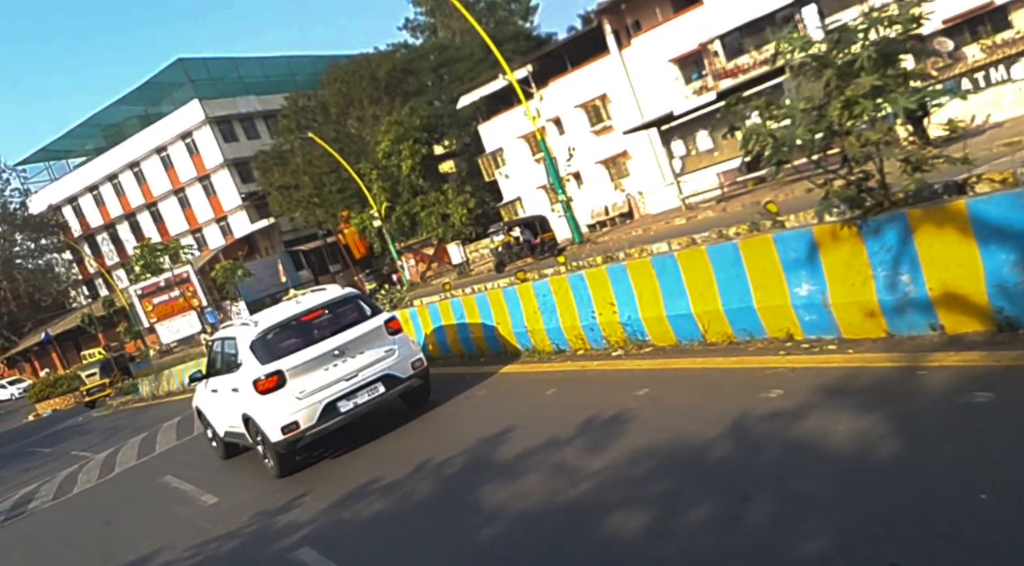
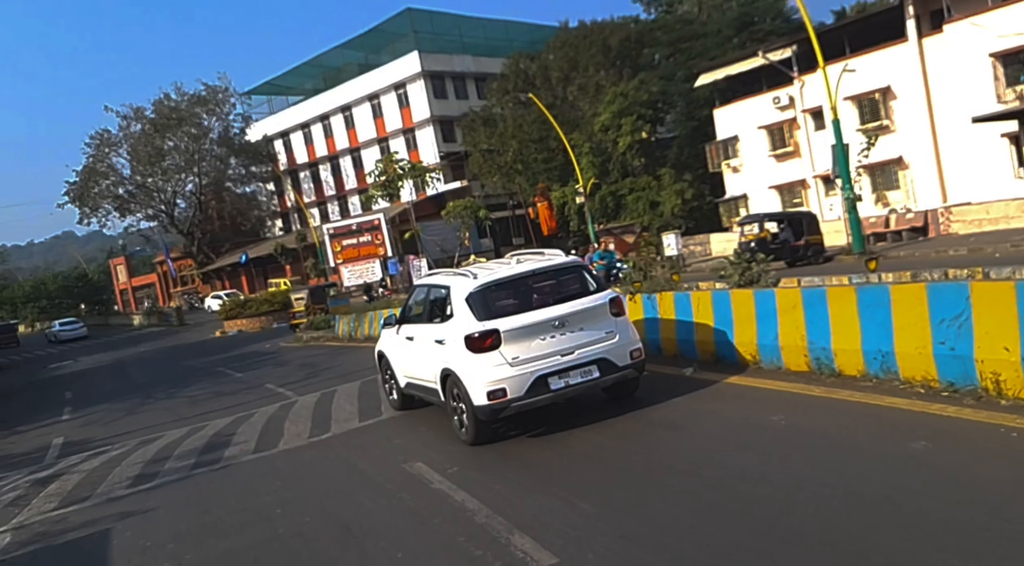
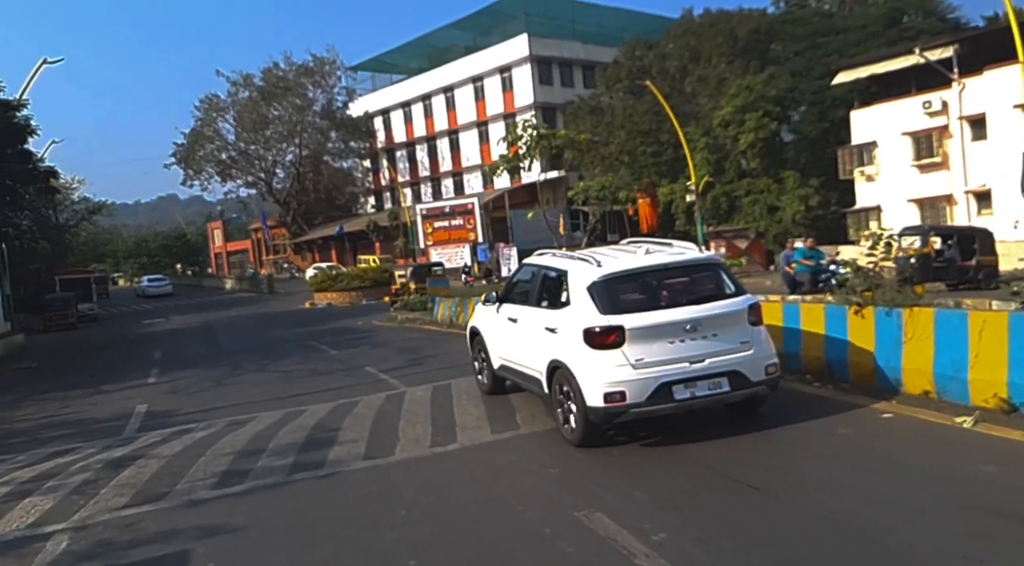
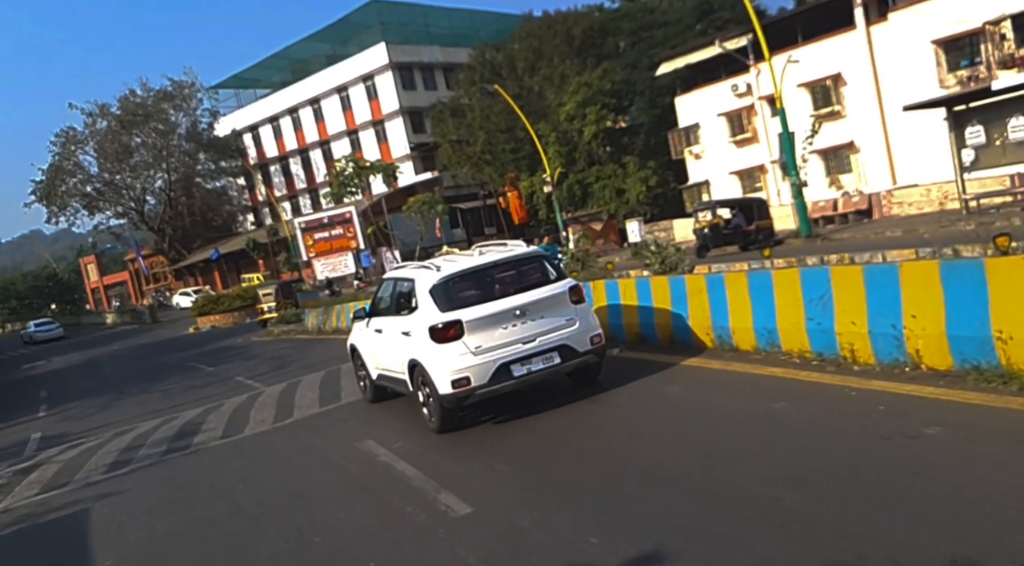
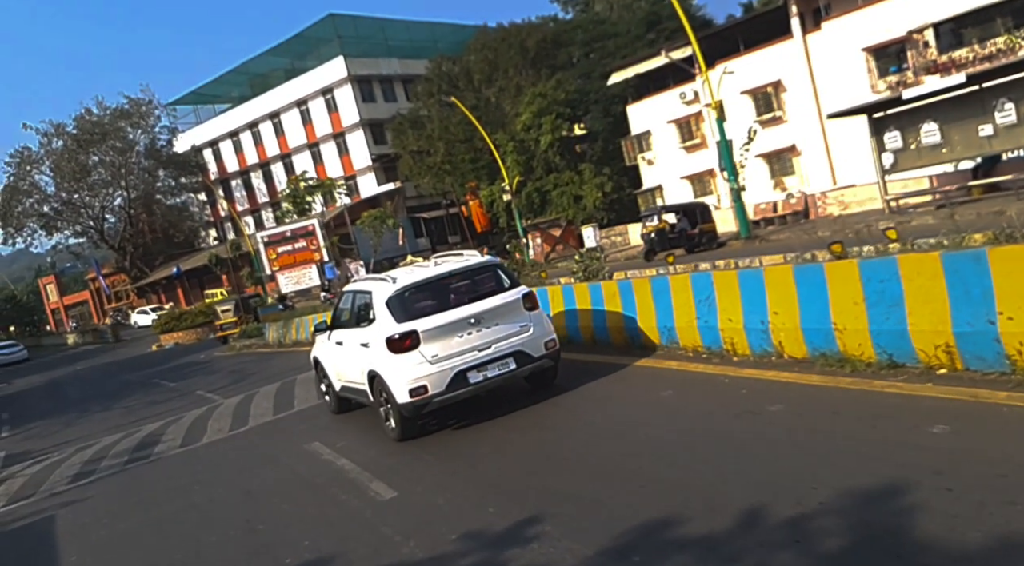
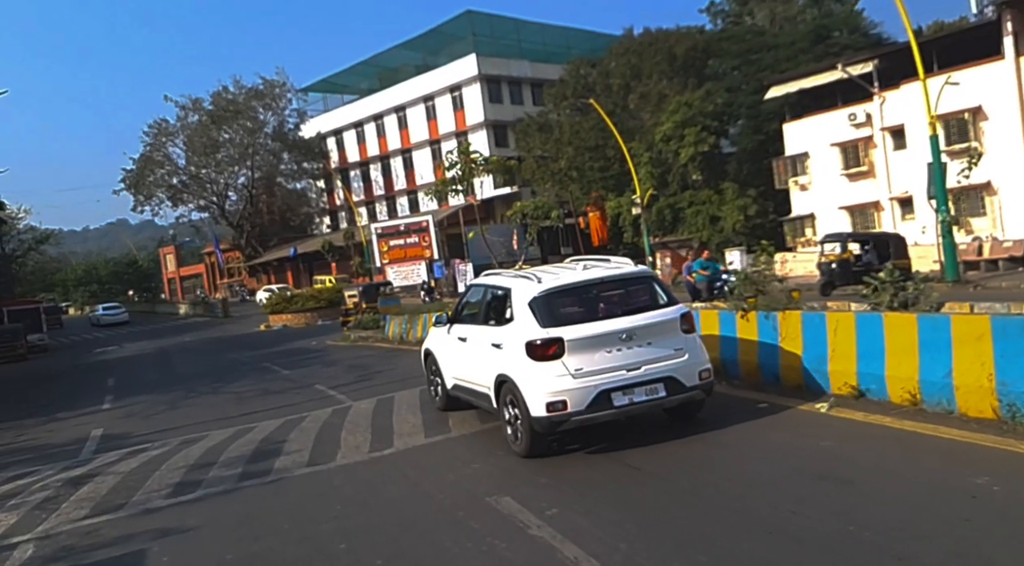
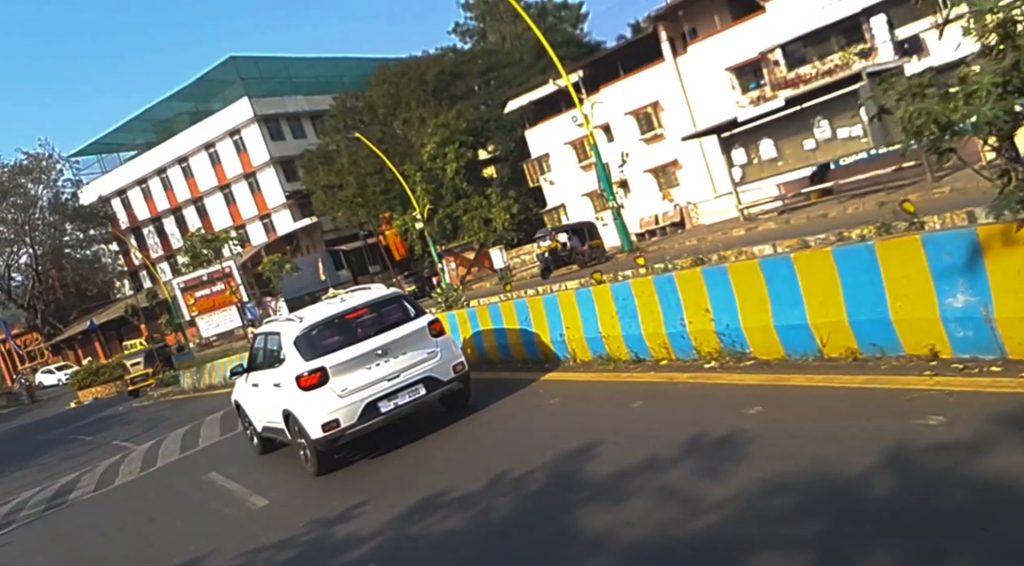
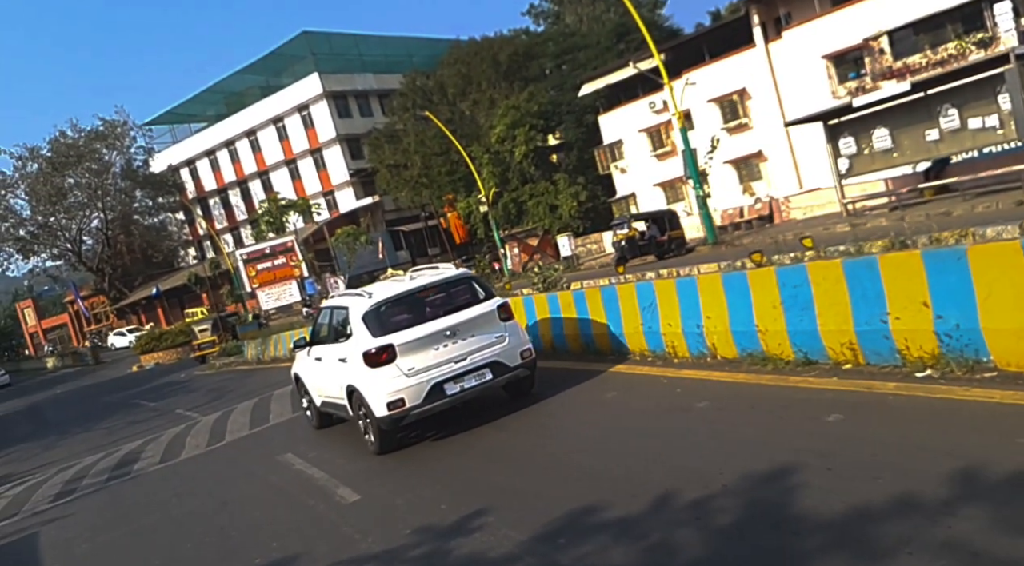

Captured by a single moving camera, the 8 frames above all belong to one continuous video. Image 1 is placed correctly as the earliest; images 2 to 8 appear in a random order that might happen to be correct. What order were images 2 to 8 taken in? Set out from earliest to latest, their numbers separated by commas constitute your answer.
7, 8, 5, 4, 2, 6, 3
